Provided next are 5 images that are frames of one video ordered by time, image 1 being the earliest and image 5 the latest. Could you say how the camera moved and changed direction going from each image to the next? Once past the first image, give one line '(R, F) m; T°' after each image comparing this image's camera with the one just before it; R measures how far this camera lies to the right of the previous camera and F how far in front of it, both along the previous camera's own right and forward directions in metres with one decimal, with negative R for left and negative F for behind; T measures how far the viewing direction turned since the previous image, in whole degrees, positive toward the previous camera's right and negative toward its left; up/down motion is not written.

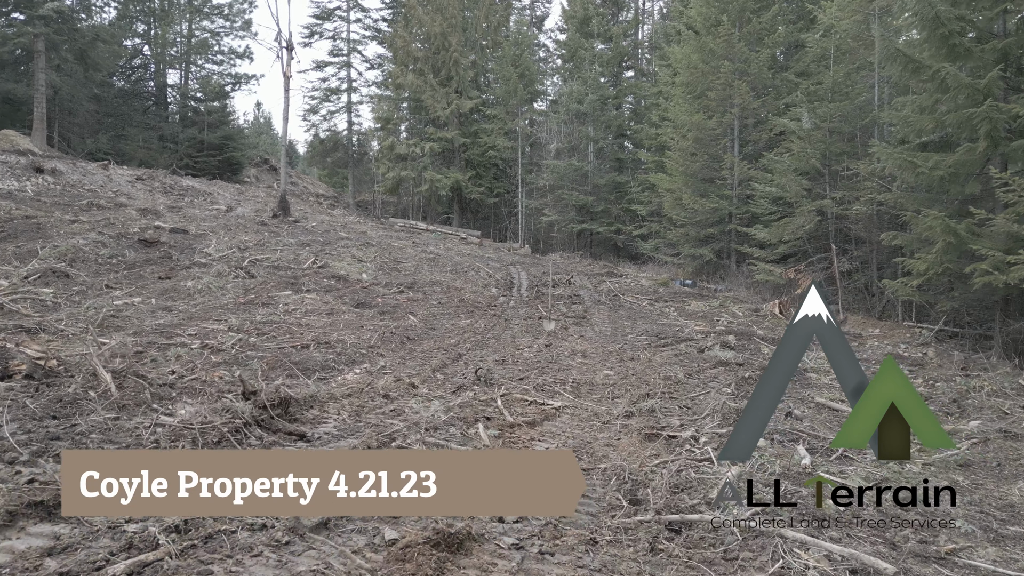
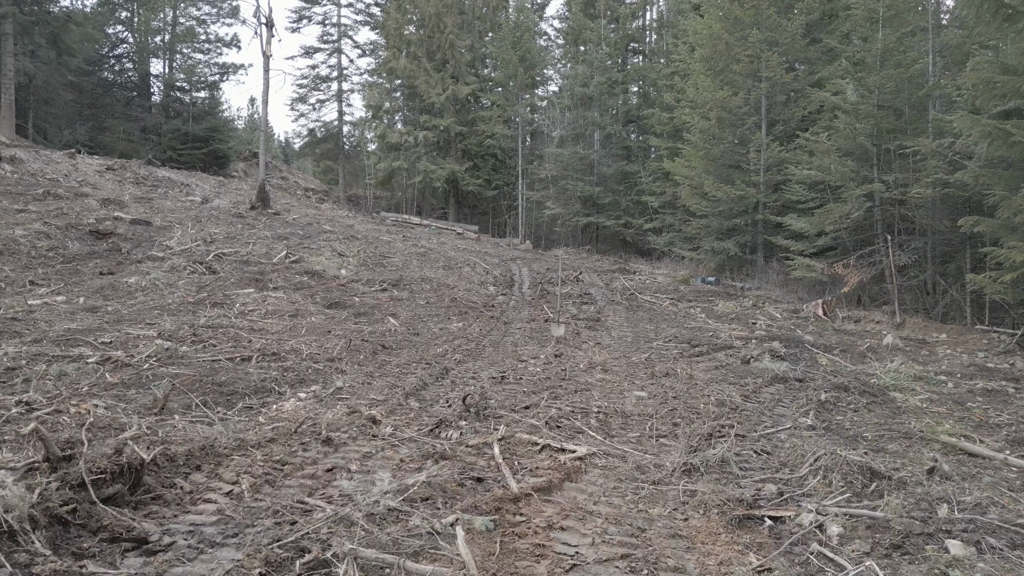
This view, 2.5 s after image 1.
(0.0, +1.4) m; 0°
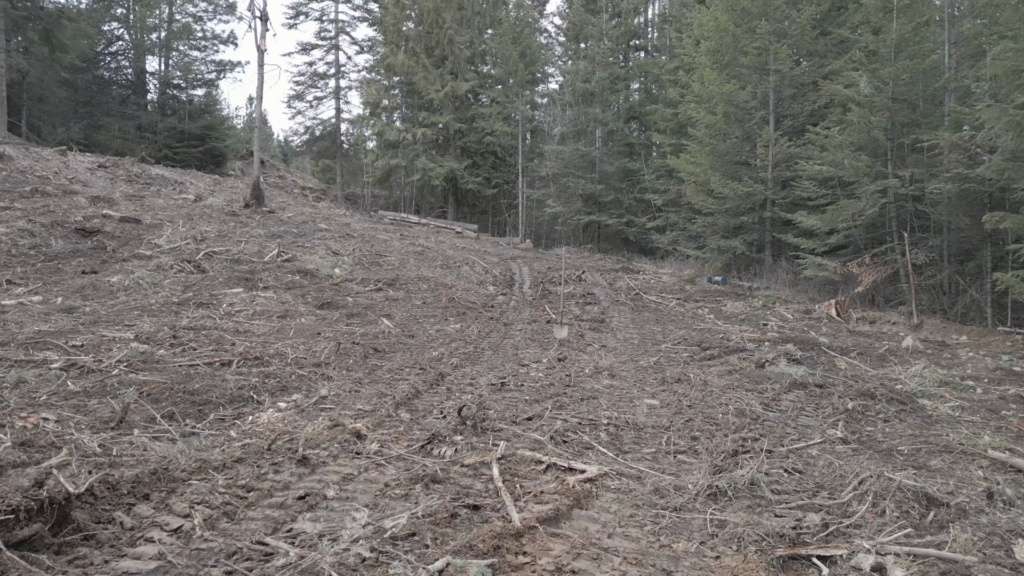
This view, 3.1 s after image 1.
(0.0, +0.3) m; 0°
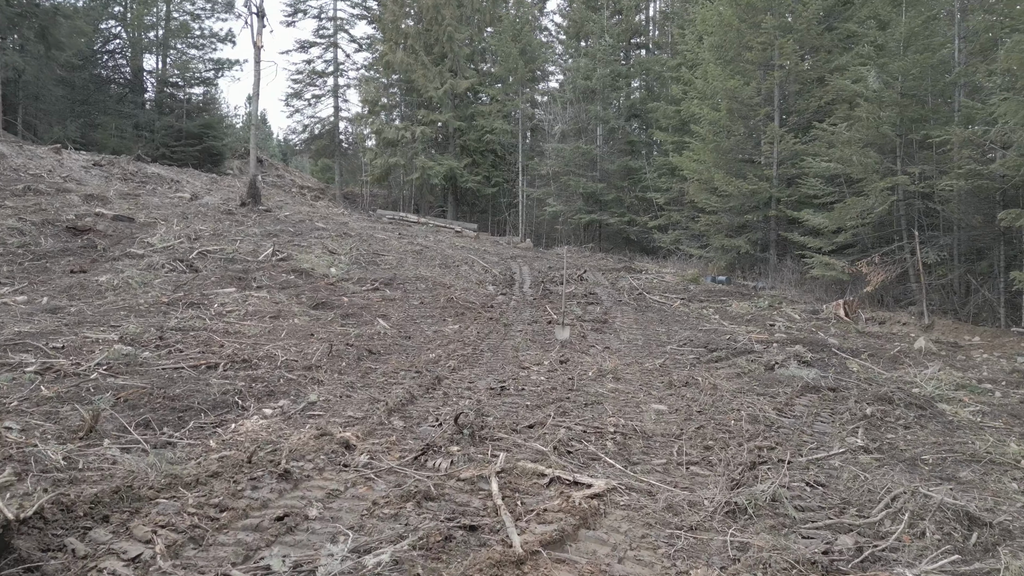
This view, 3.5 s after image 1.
(0.0, +0.2) m; 0°
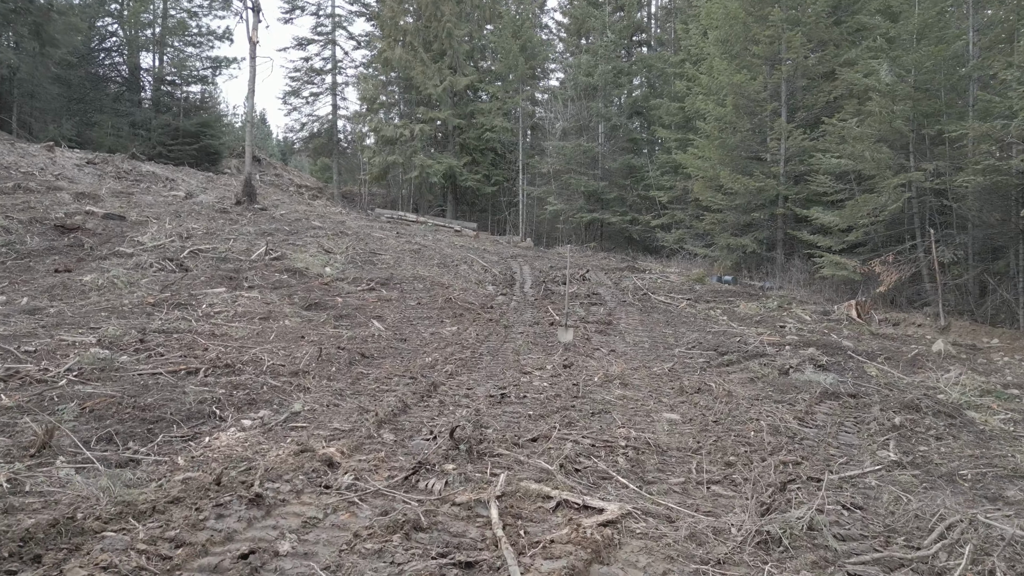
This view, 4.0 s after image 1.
(0.0, +0.3) m; 0°
